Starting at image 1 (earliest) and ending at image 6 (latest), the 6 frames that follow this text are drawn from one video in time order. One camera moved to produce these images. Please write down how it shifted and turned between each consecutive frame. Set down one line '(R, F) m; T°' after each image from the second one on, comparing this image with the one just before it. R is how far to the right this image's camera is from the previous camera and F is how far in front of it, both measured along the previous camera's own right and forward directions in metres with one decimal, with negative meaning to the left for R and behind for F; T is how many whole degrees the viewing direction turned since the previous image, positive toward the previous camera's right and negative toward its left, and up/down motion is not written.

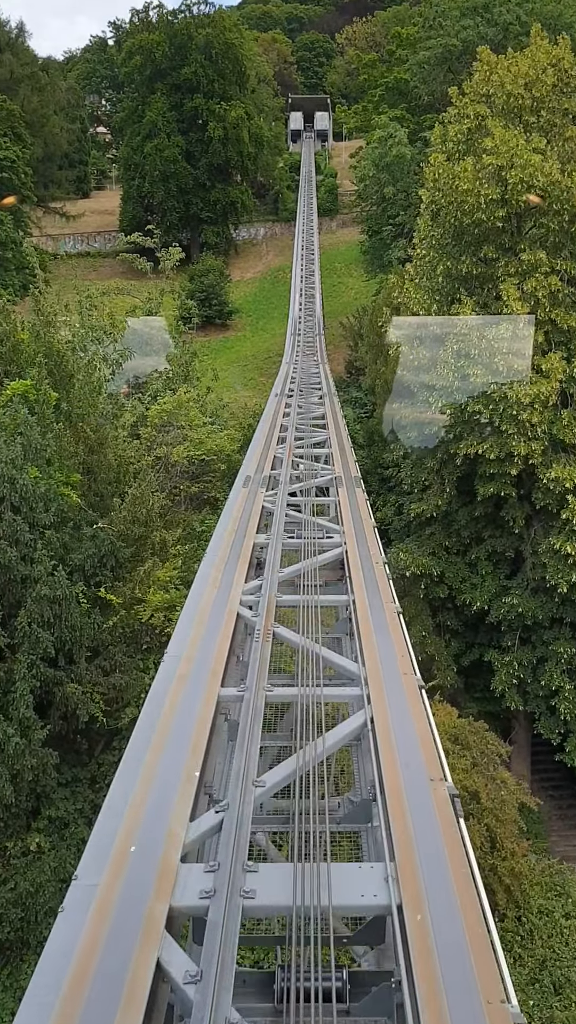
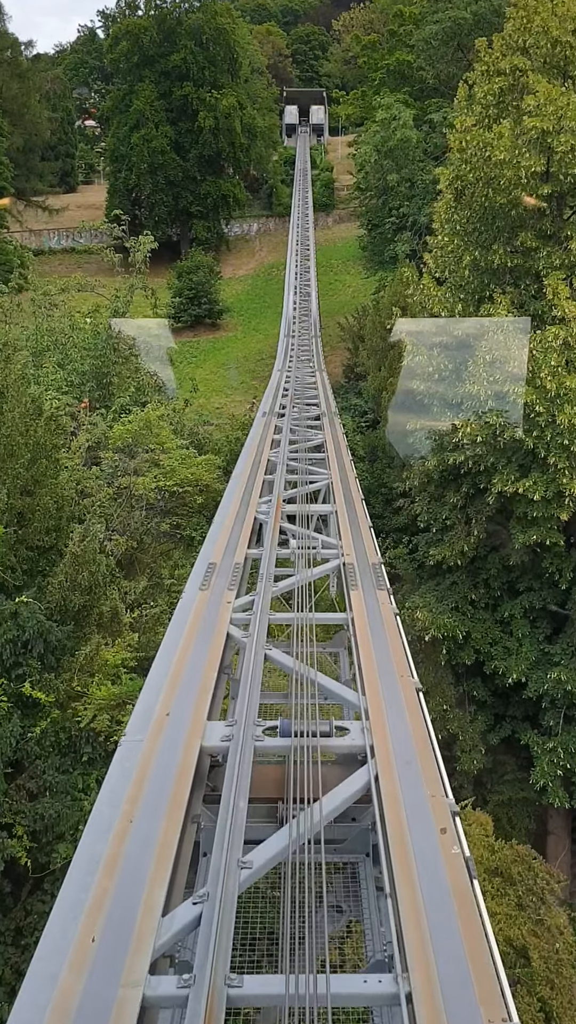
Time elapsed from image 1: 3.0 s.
(0.0, +2.1) m; 0°
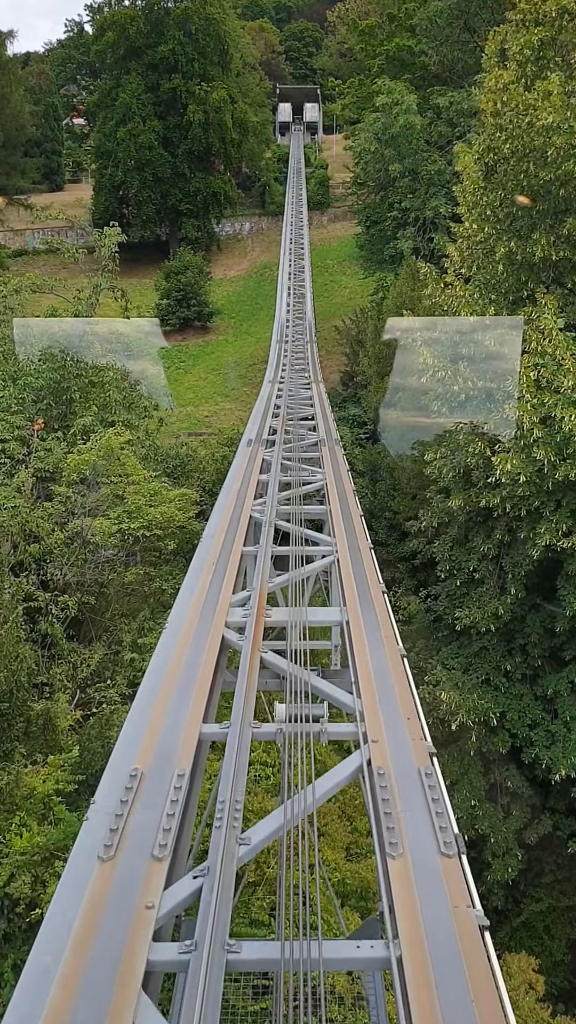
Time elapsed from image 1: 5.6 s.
(0.0, +1.7) m; 0°
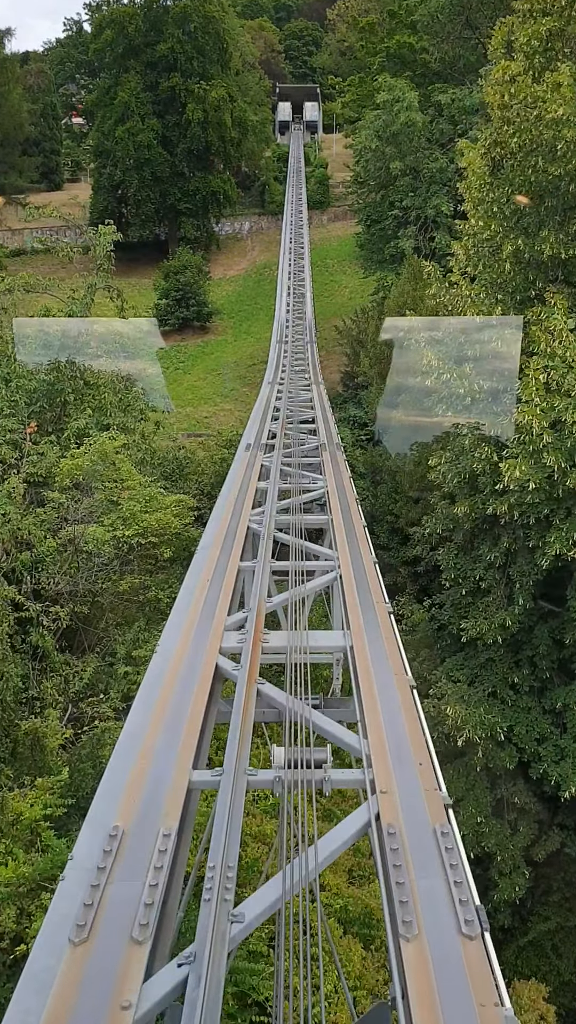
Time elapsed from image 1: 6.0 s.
(0.0, +0.2) m; 0°
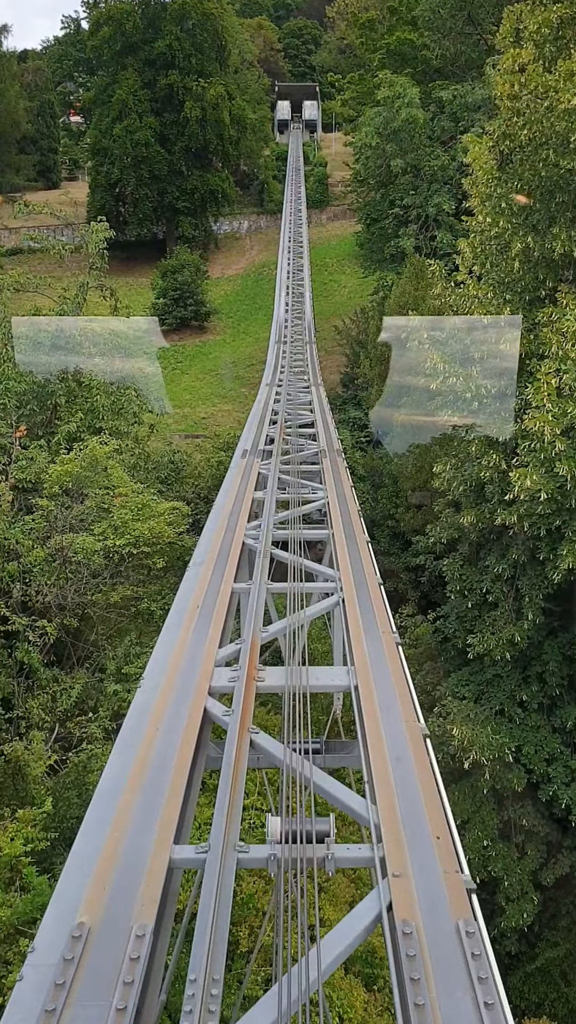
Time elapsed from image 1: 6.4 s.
(0.0, +0.3) m; 0°
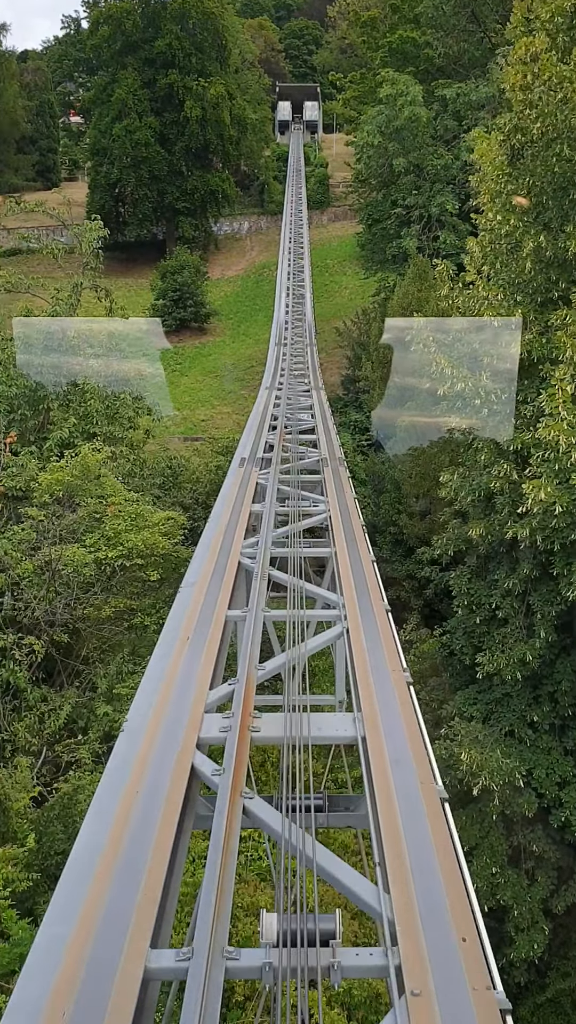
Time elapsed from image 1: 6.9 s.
(0.0, +0.3) m; 0°
